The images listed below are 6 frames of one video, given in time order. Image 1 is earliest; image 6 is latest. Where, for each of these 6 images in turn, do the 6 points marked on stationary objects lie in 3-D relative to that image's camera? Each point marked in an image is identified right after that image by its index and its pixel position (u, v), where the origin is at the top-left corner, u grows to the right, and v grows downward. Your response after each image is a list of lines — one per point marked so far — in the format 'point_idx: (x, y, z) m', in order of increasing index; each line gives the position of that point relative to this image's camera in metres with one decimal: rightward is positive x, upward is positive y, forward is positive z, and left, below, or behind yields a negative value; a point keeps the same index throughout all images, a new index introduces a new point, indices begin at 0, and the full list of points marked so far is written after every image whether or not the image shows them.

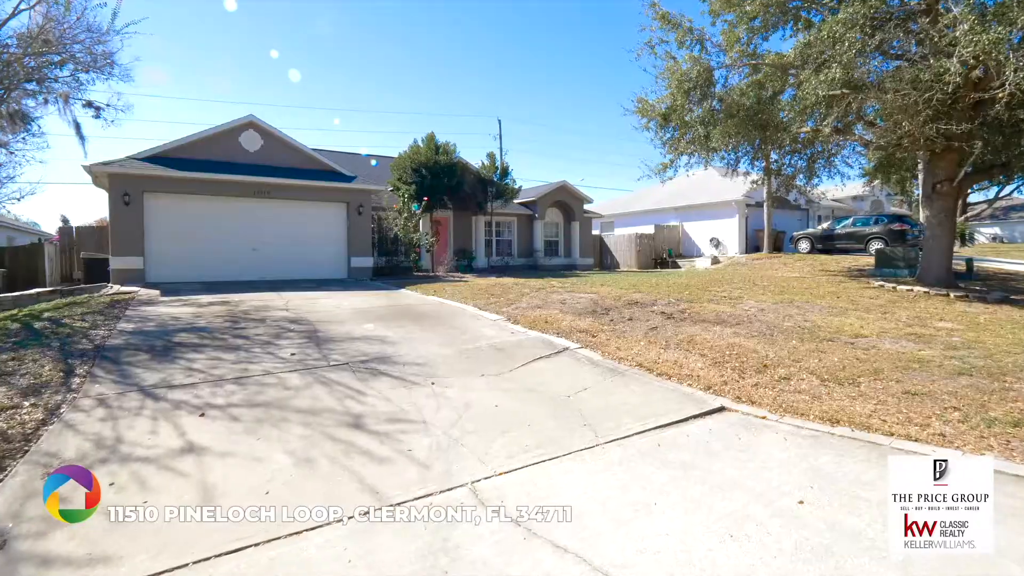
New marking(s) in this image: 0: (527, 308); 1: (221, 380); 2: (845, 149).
0: (+0.2, -0.3, +9.2) m
1: (-2.8, -0.9, +5.3) m
2: (+9.2, +3.8, +14.9) m
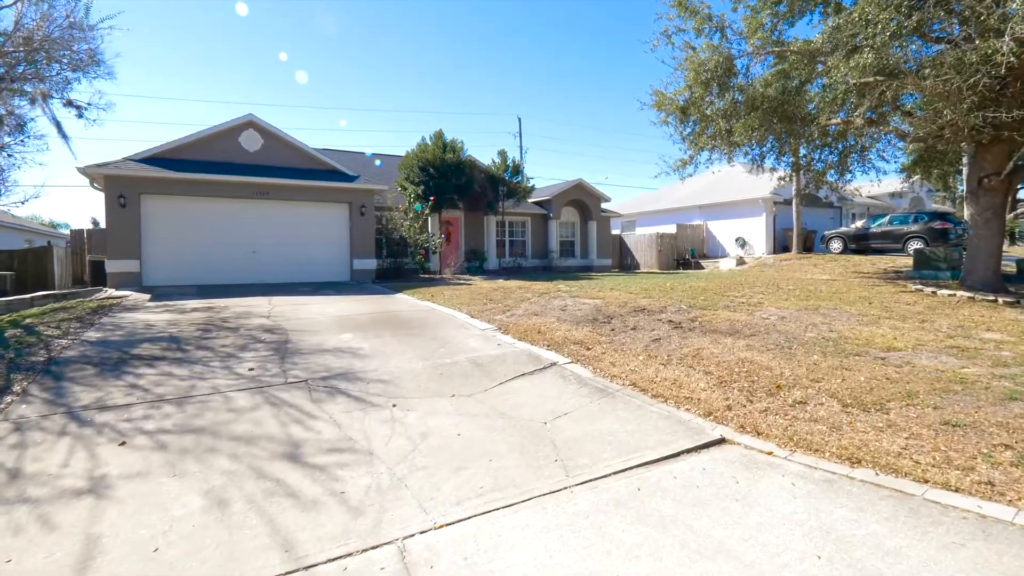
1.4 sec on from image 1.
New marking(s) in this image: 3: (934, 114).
0: (+0.1, -0.4, +8.6) m
1: (-3.1, -1.0, +4.8) m
2: (+9.3, +3.7, +13.8) m
3: (+8.5, +3.5, +11.0) m
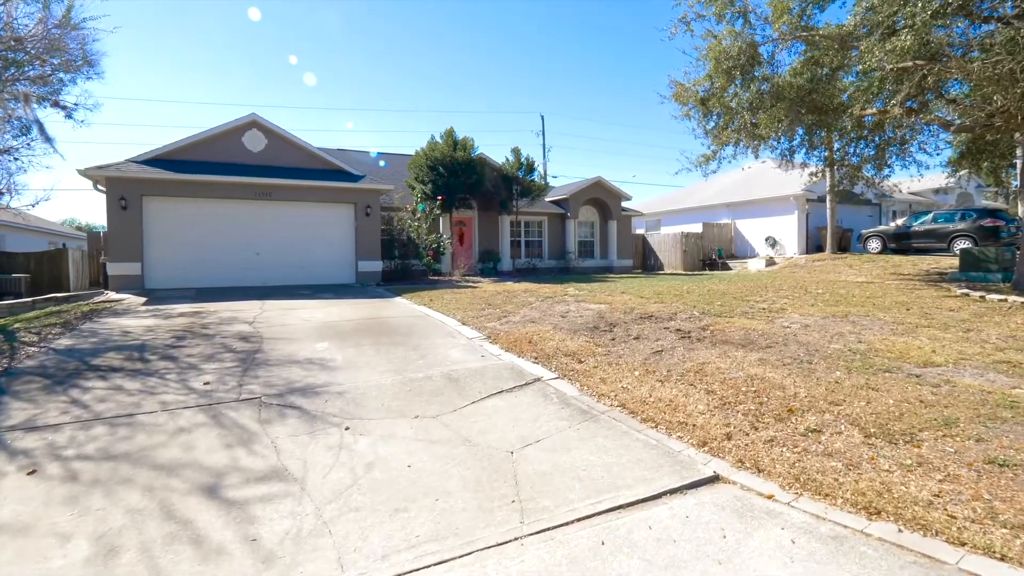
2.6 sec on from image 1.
0: (+0.1, -0.5, +8.0) m
1: (-3.4, -1.1, +4.4) m
2: (+9.6, +3.6, +12.7) m
3: (+8.6, +3.4, +9.9) m
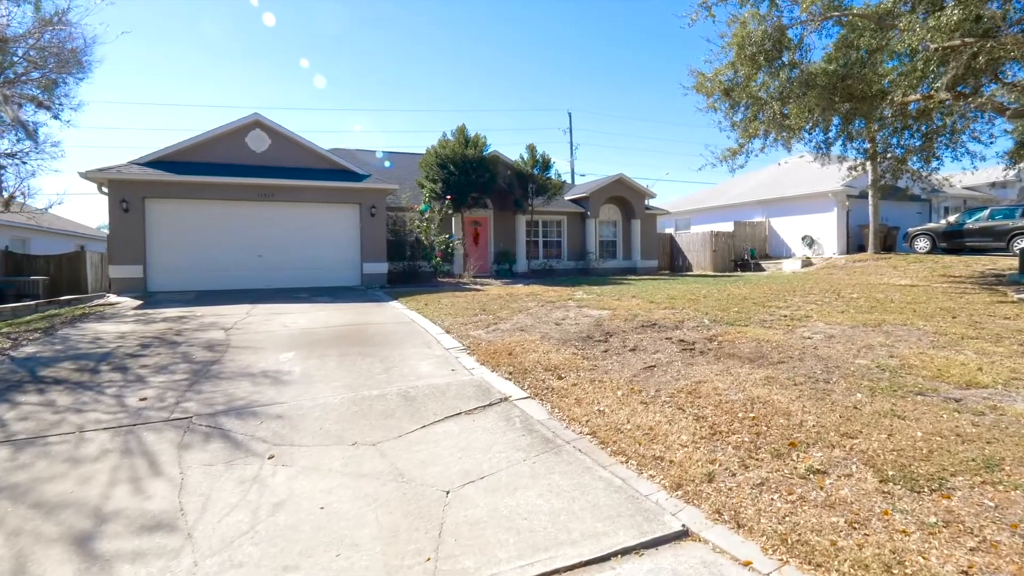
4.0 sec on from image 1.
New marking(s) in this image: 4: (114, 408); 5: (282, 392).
0: (-0.1, -0.6, +7.4) m
1: (-3.8, -1.1, +4.1) m
2: (+9.7, +3.5, +11.5) m
3: (+8.5, +3.3, +8.7) m
4: (-3.4, -1.0, +4.7) m
5: (-2.2, -1.0, +5.1) m
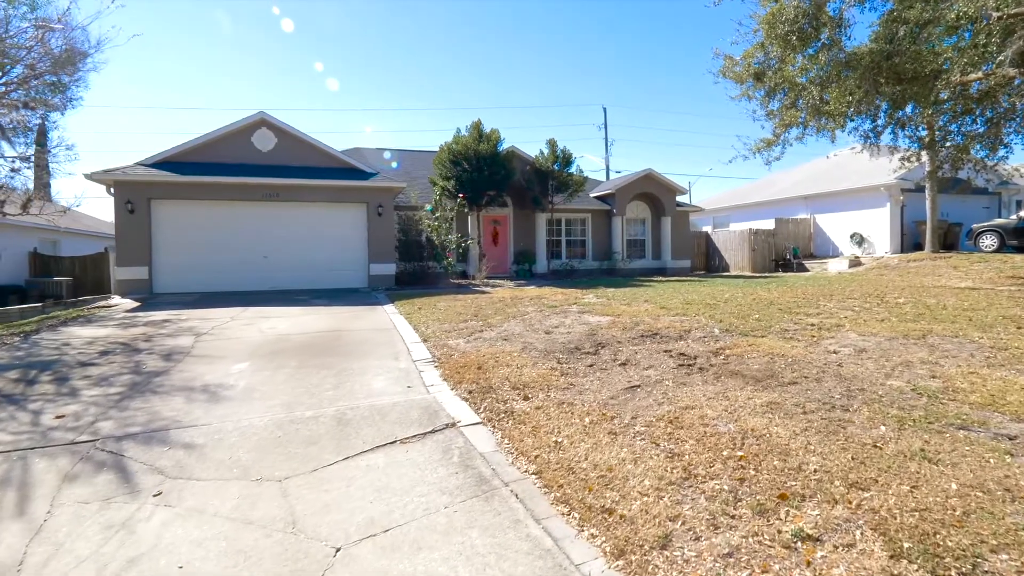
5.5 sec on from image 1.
0: (-0.3, -0.6, +6.7) m
1: (-4.2, -1.2, +3.7) m
2: (+9.8, +3.4, +10.0) m
3: (+8.4, +3.3, +7.4) m
4: (-3.8, -1.1, +4.3) m
5: (-2.5, -1.0, +4.6) m
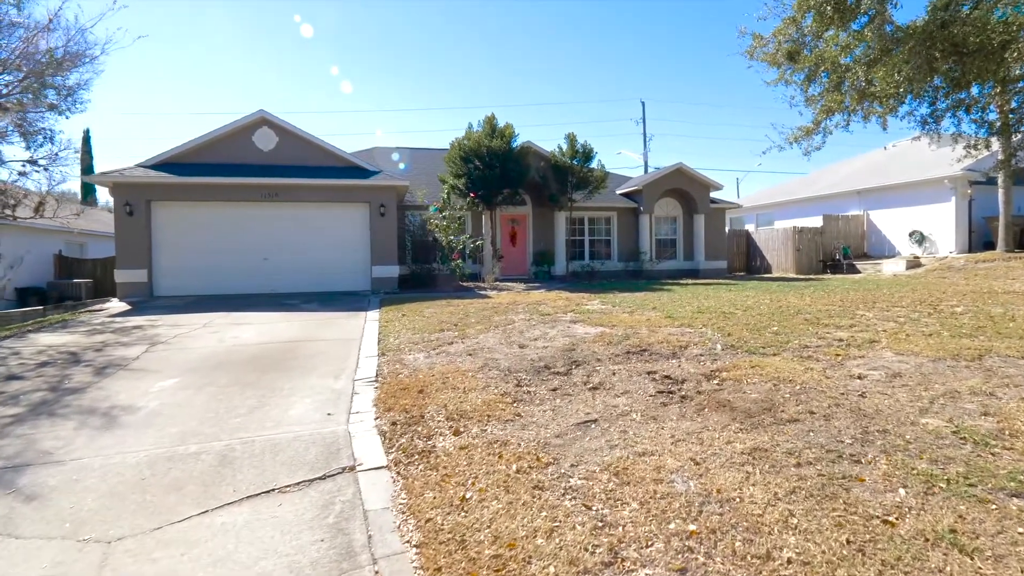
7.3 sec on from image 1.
0: (-0.7, -0.7, +5.9) m
1: (-4.8, -1.3, +3.3) m
2: (+9.7, +3.3, +8.3) m
3: (+8.1, +3.2, +5.8) m
4: (-4.4, -1.2, +3.8) m
5: (-3.1, -1.1, +4.0) m
